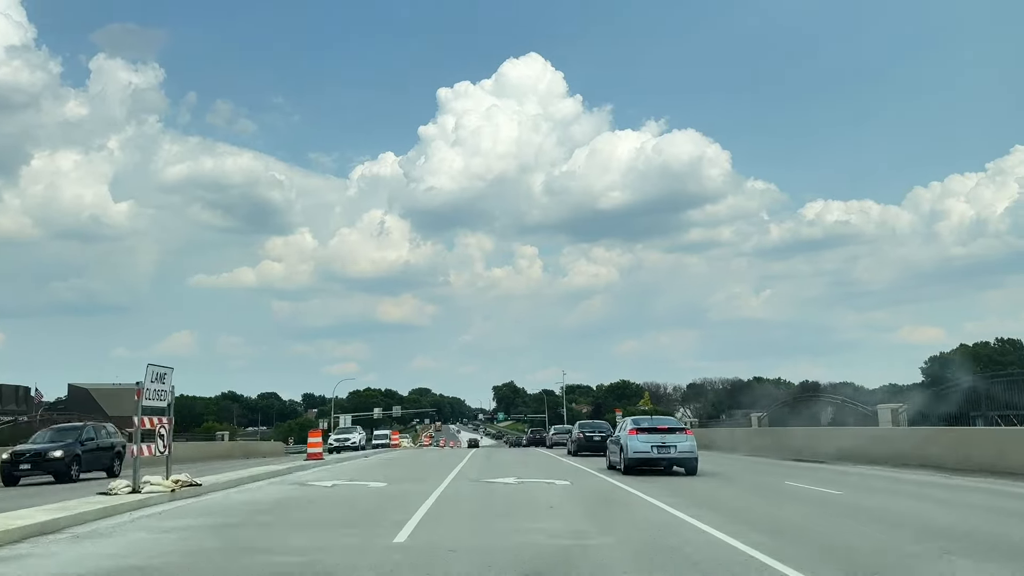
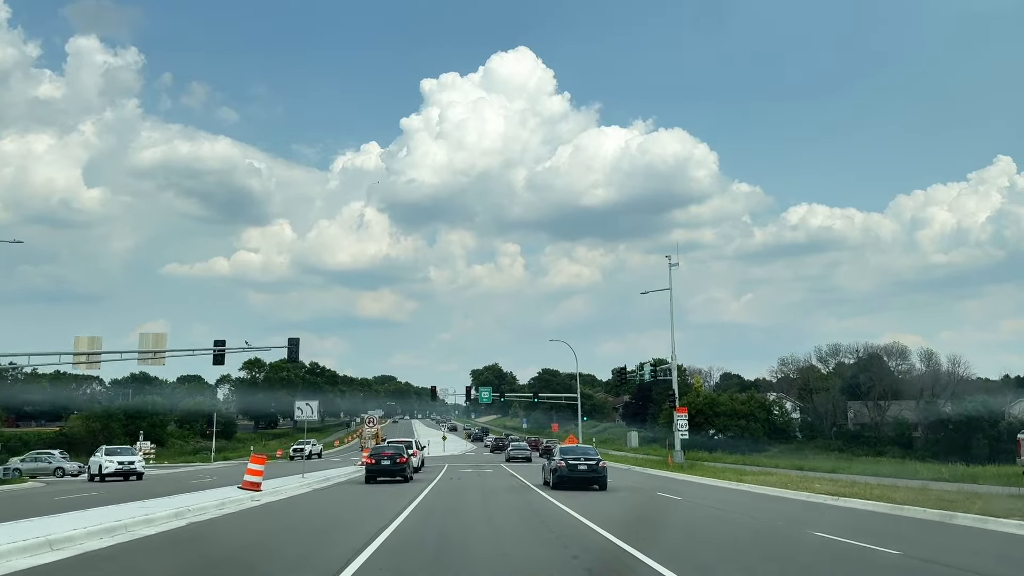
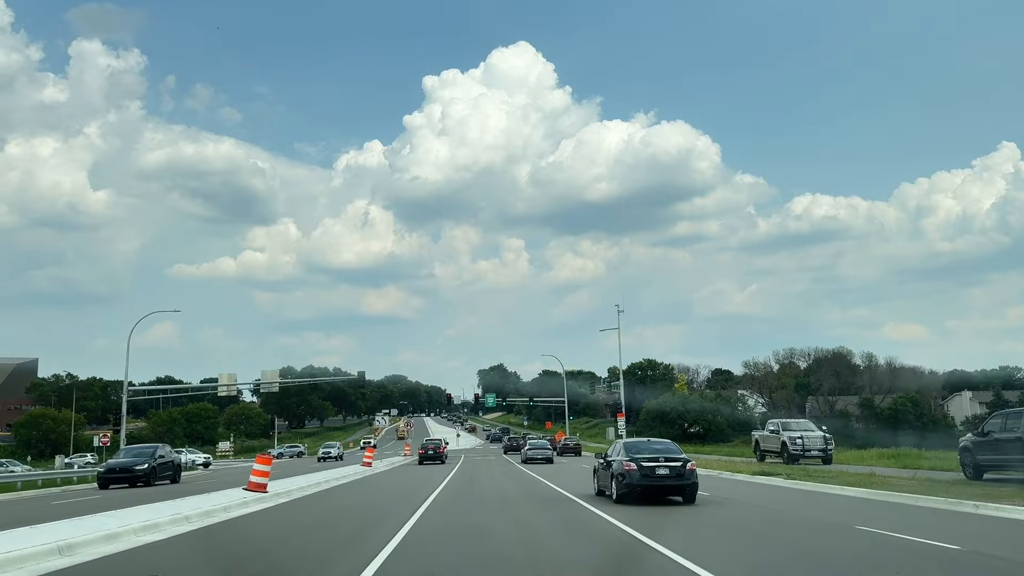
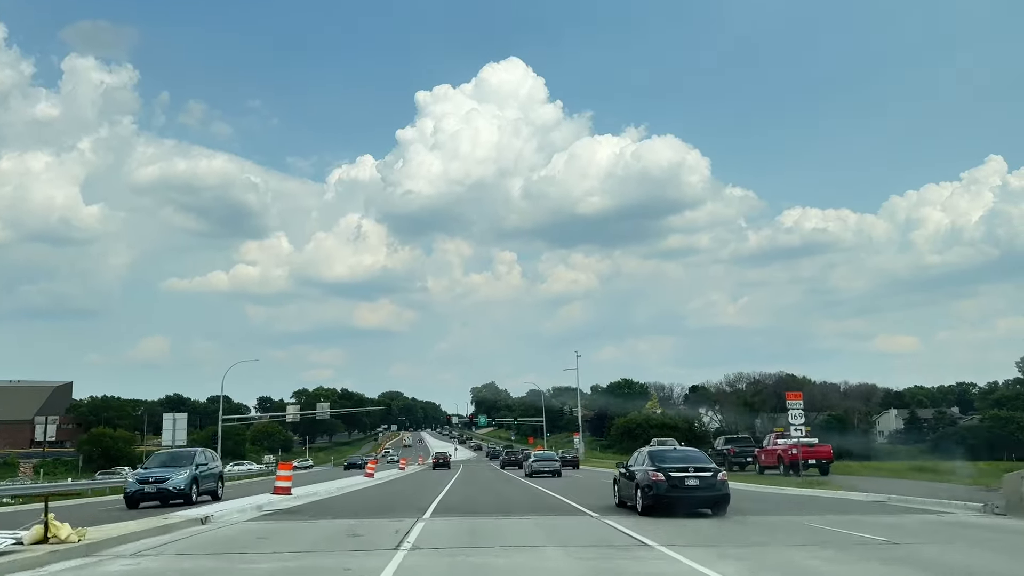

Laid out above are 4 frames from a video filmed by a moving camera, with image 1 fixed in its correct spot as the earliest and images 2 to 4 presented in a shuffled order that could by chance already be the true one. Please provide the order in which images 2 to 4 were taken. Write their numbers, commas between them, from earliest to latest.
4, 3, 2
